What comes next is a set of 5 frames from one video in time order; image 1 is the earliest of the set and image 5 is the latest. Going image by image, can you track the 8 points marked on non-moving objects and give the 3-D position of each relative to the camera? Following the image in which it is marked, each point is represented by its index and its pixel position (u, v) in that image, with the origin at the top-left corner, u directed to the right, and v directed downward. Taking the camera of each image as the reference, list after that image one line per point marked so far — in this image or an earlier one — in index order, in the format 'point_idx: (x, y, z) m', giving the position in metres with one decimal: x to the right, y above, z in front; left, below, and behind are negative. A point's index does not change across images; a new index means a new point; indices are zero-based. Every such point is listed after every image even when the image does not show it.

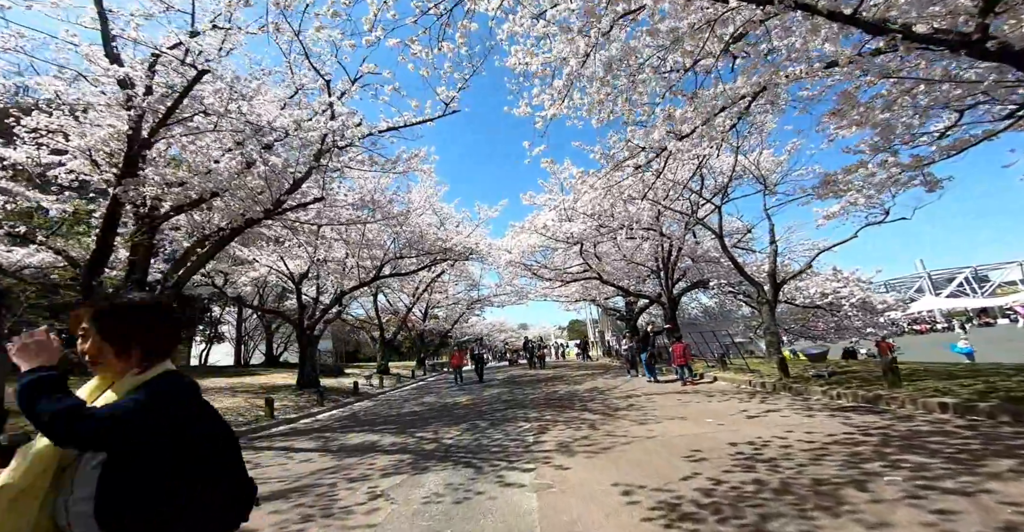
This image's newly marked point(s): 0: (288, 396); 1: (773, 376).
0: (-6.9, -4.0, +13.7) m
1: (+5.6, -2.3, +9.3) m
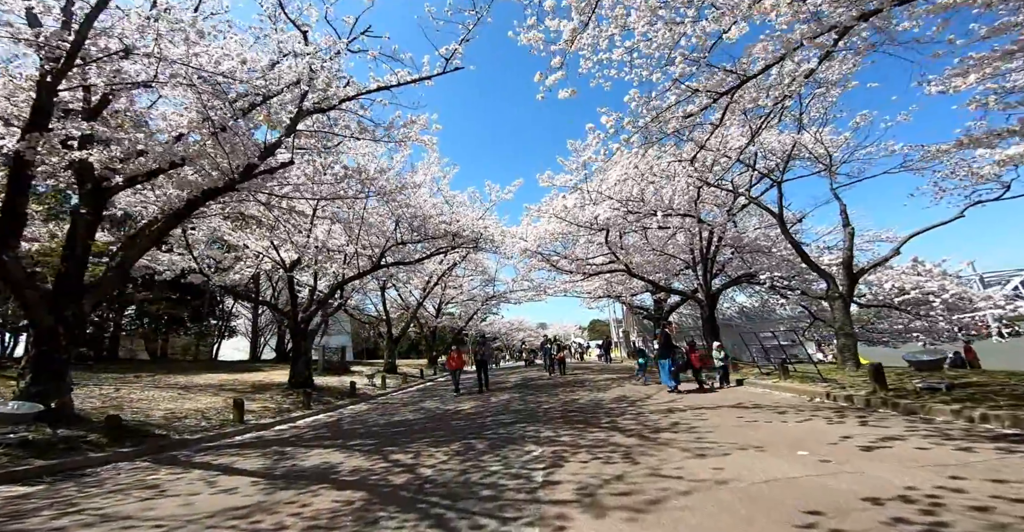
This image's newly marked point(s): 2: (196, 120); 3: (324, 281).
0: (-6.5, -3.6, +12.2) m
1: (+5.7, -2.0, +7.2) m
2: (-5.8, +2.6, +8.1) m
3: (-6.9, -0.5, +16.1) m
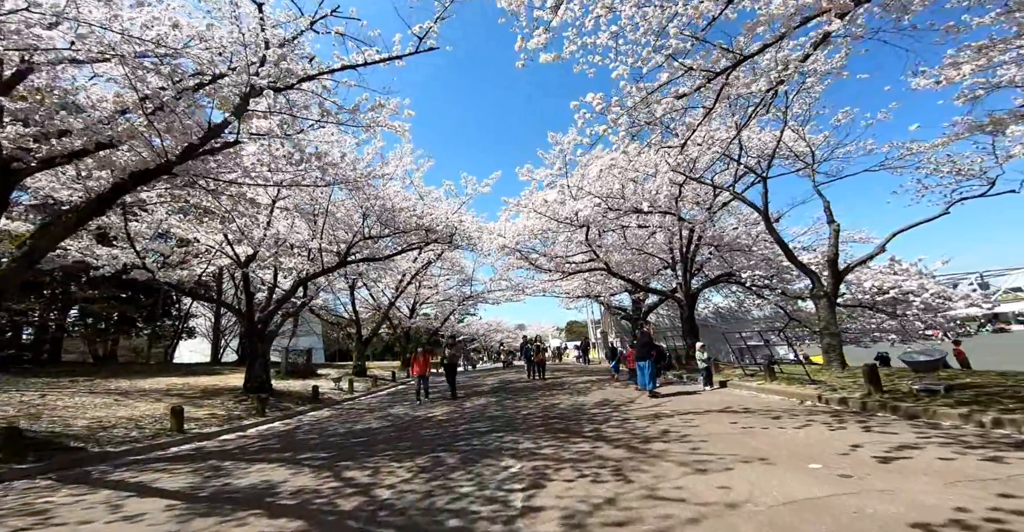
0: (-7.2, -3.4, +11.2) m
1: (+5.3, -1.9, +6.9) m
2: (-6.2, +2.8, +7.1) m
3: (-7.7, -0.4, +15.1) m
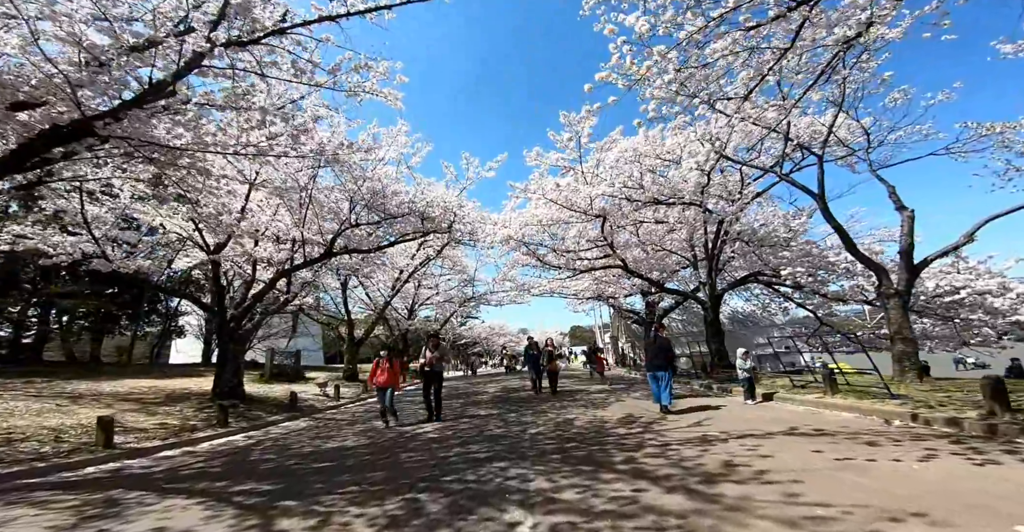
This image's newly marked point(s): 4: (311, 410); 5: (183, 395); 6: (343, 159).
0: (-7.1, -3.1, +9.7) m
1: (+5.4, -1.7, +5.3) m
2: (-6.0, +3.1, +5.7) m
3: (-7.5, -0.1, +13.6) m
4: (-5.1, -3.6, +11.1) m
5: (-8.5, -3.3, +11.4) m
6: (-4.0, +2.5, +10.4) m
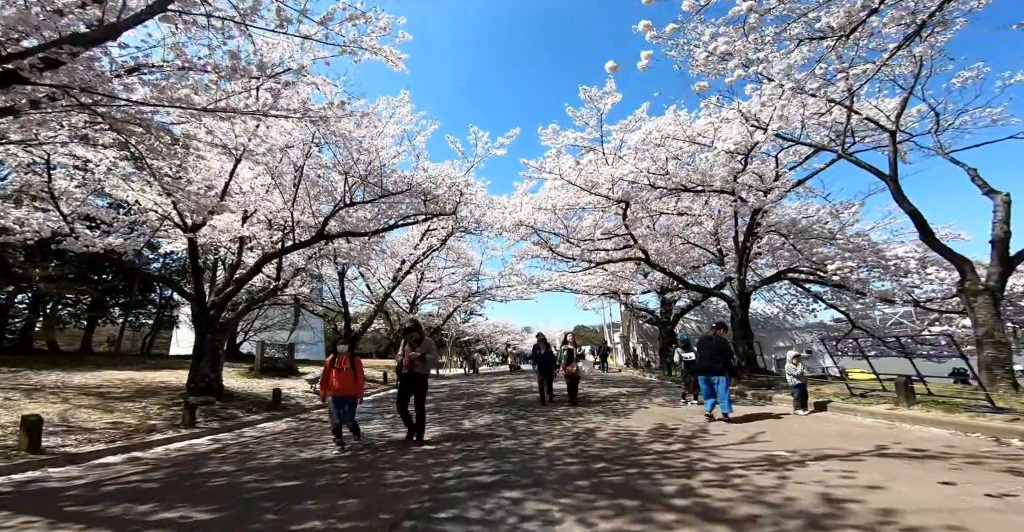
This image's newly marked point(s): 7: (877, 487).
0: (-6.9, -2.7, +8.6) m
1: (+5.6, -1.6, +4.1) m
2: (-5.8, +3.5, +4.6) m
3: (-7.3, +0.3, +12.5) m
4: (-4.9, -3.2, +10.0) m
5: (-8.3, -2.9, +10.3) m
6: (-3.7, +2.9, +9.3) m
7: (+2.7, -1.7, +3.4) m
